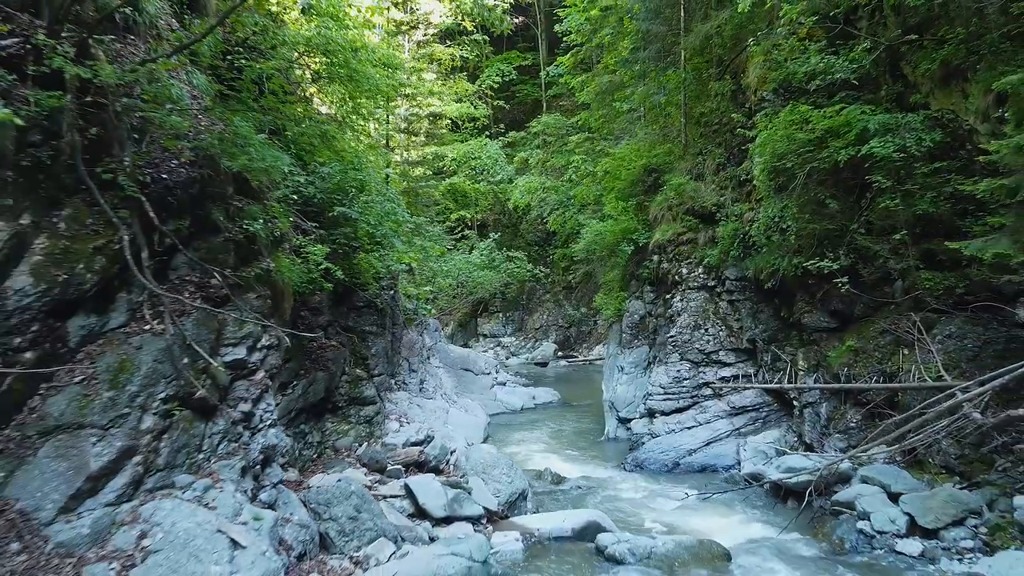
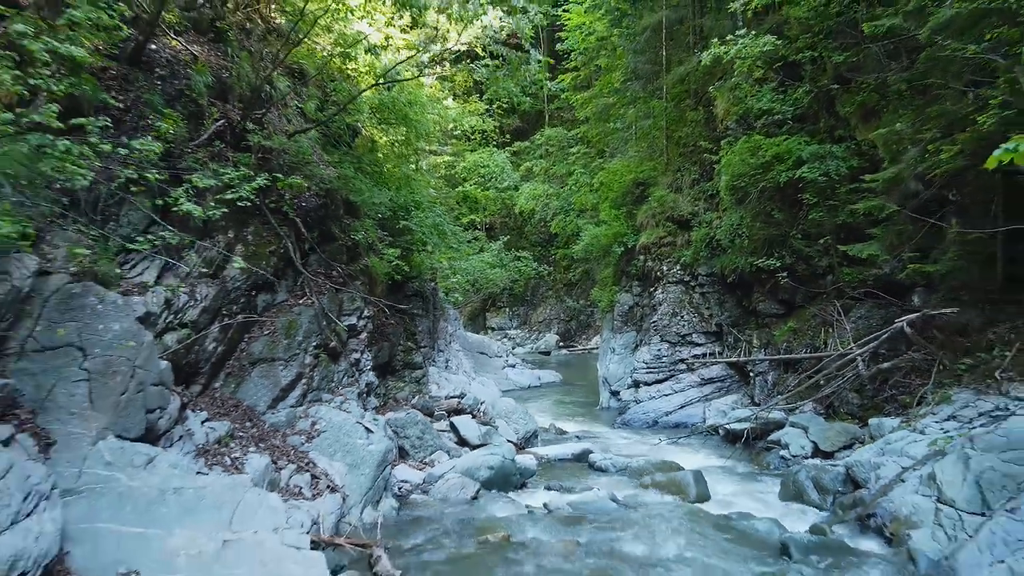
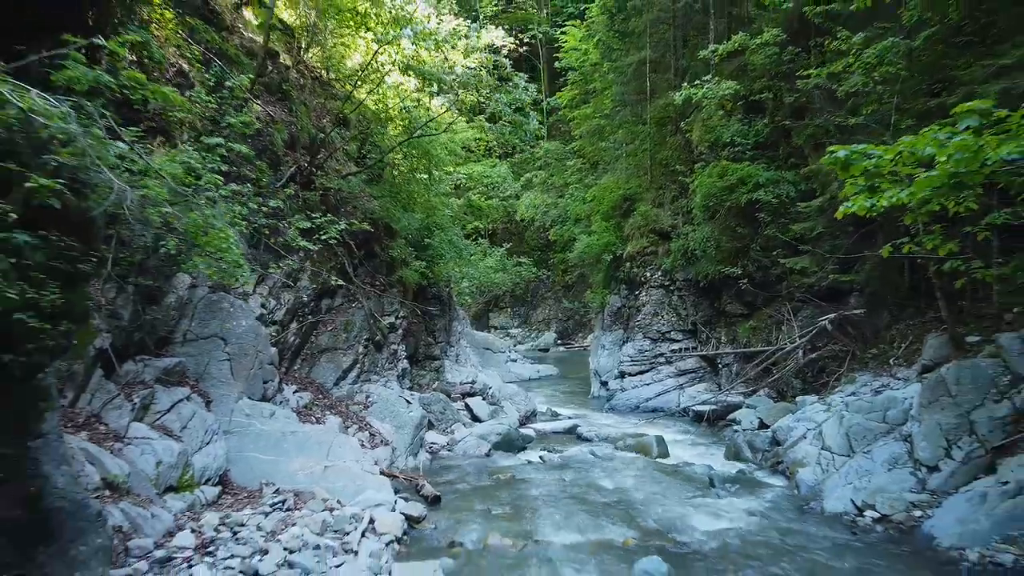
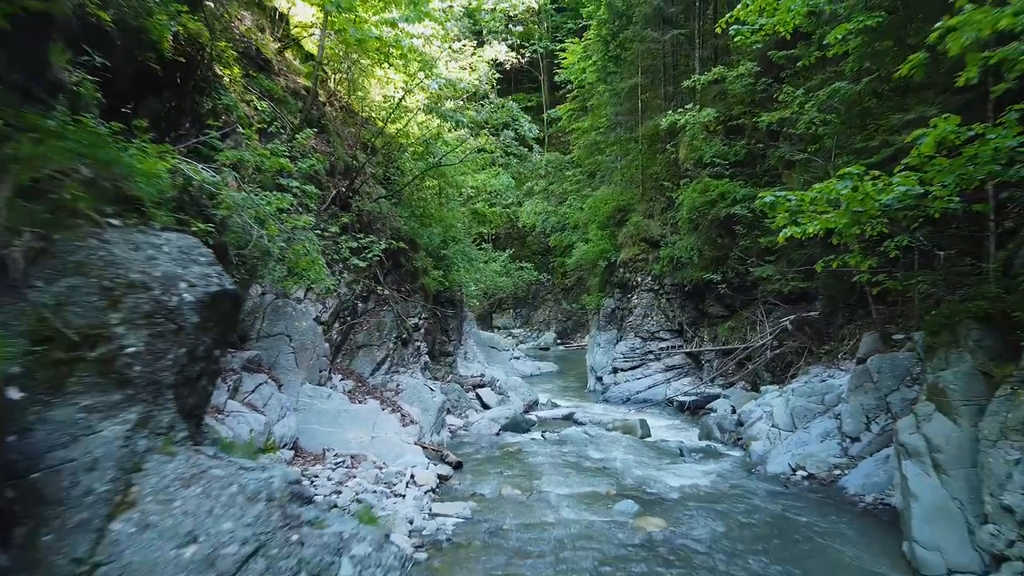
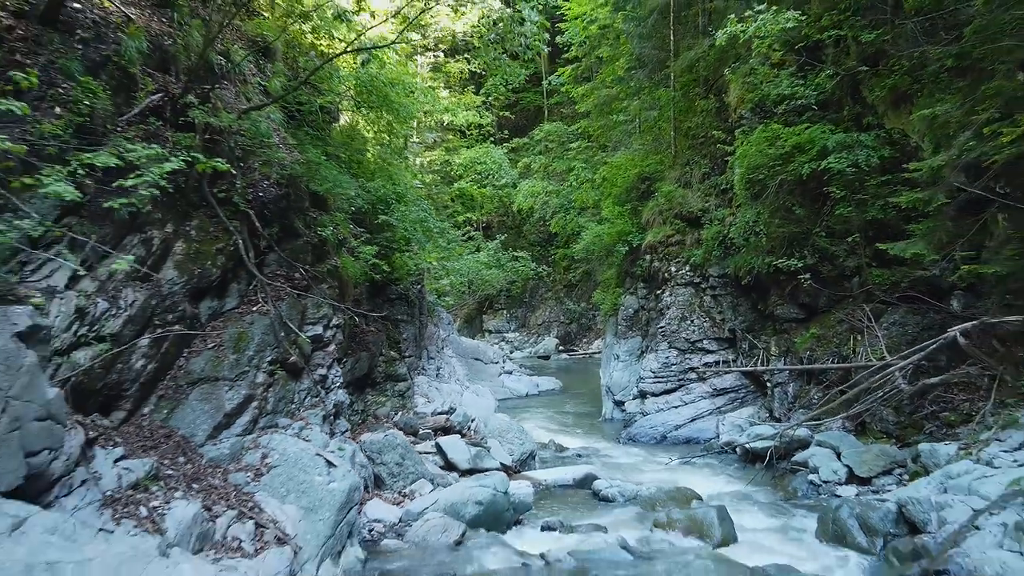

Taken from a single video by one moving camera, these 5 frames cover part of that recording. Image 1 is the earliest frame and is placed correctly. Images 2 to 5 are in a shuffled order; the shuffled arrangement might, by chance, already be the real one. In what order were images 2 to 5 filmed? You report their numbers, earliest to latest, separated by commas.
5, 2, 3, 4
